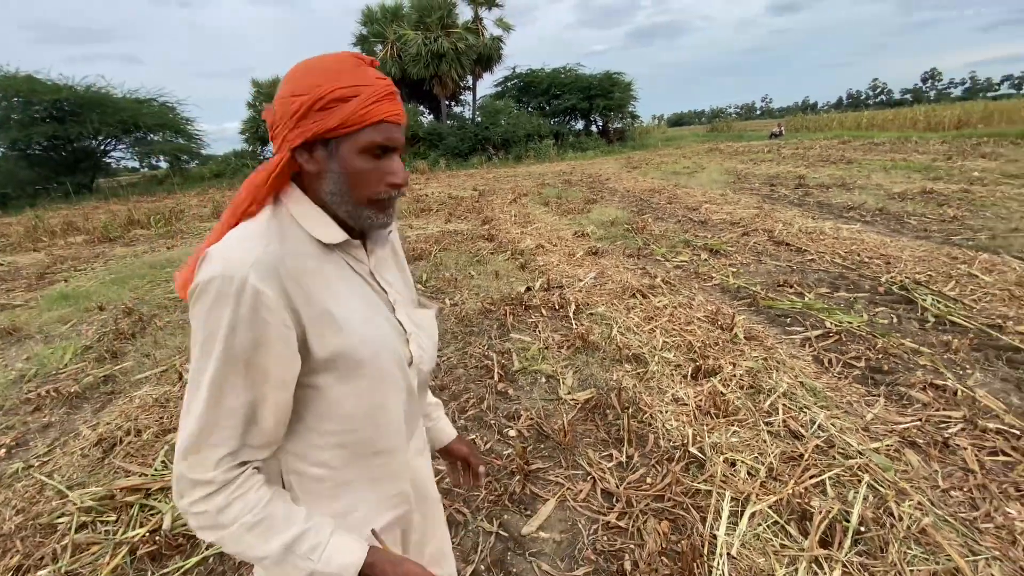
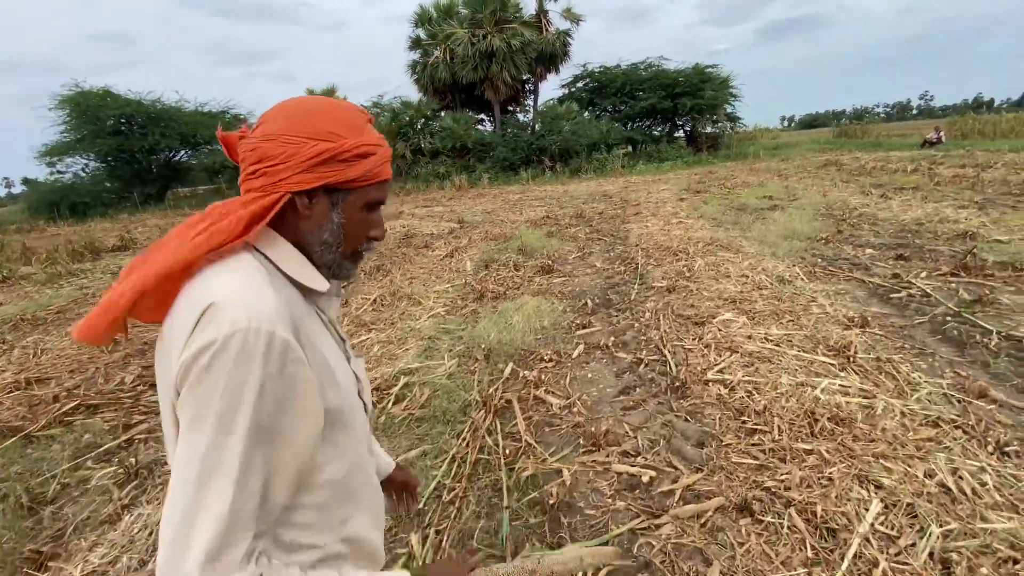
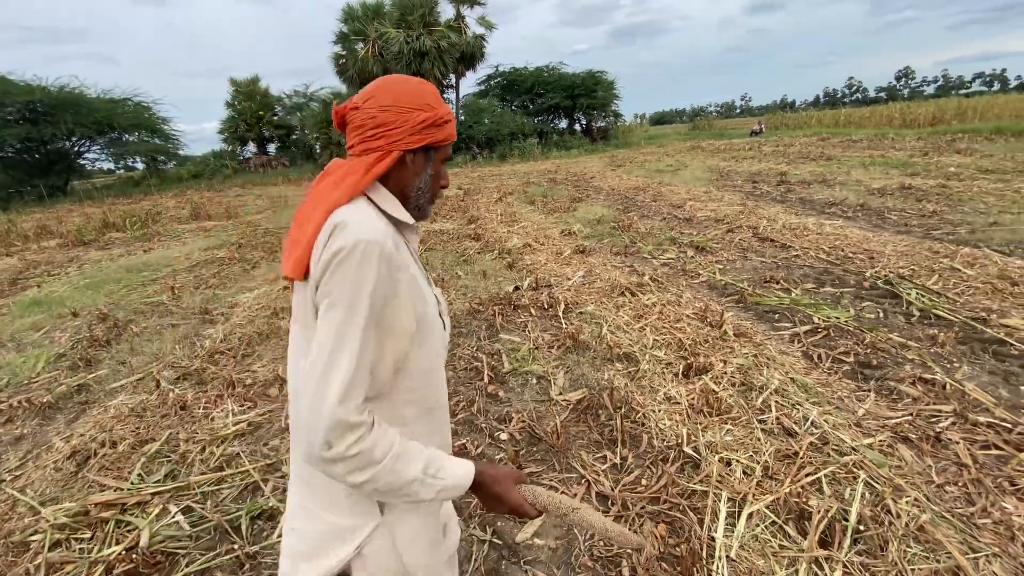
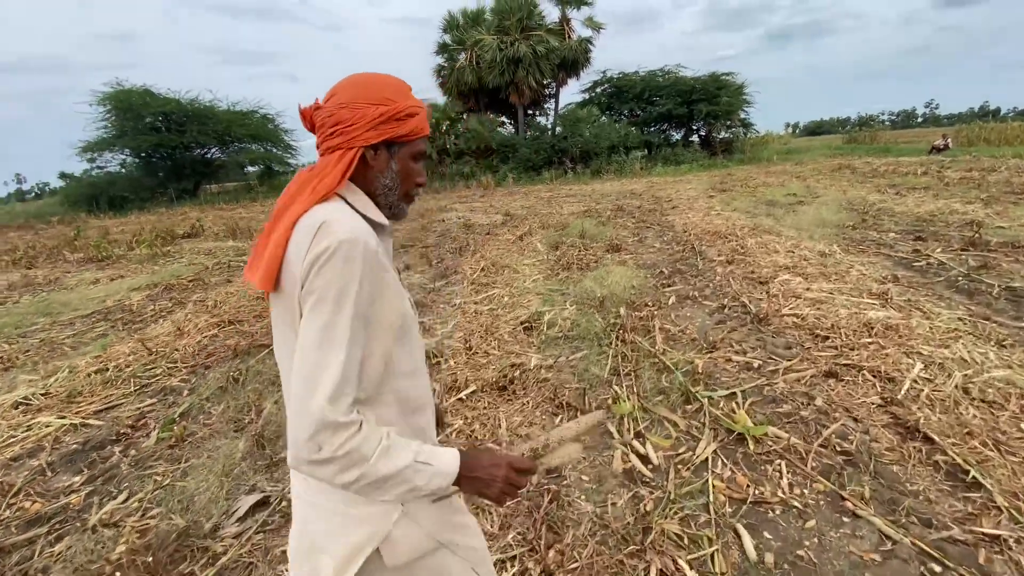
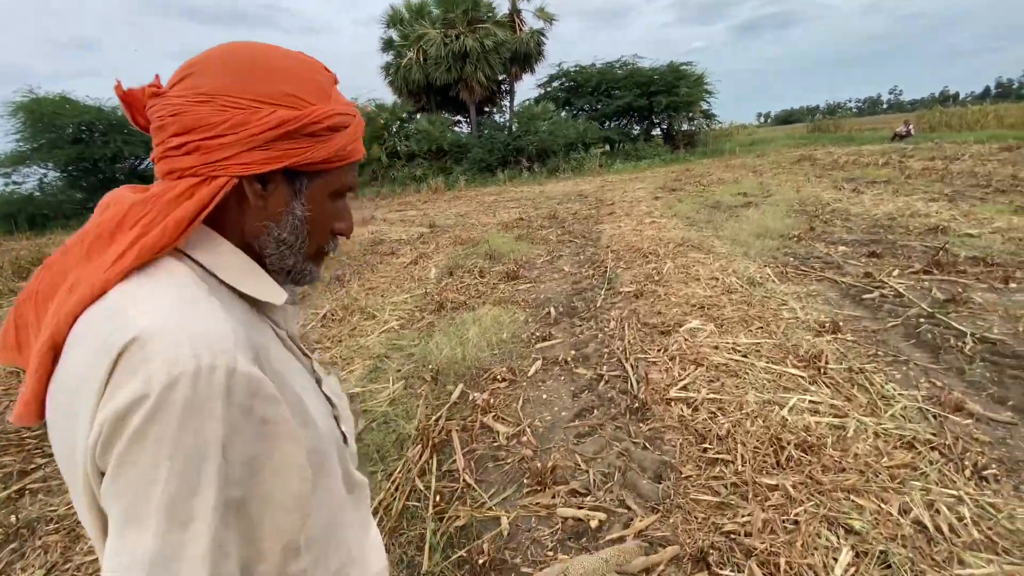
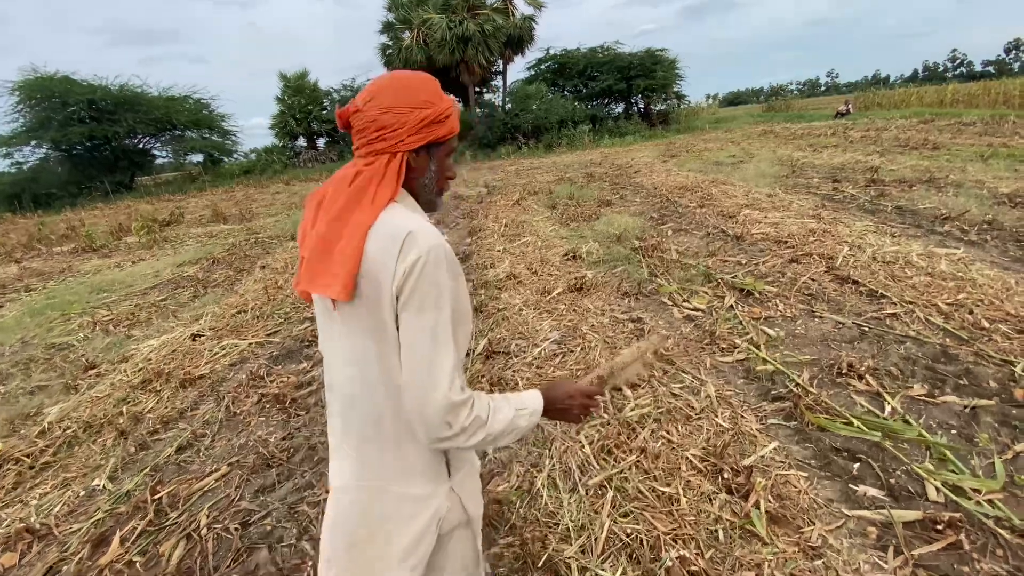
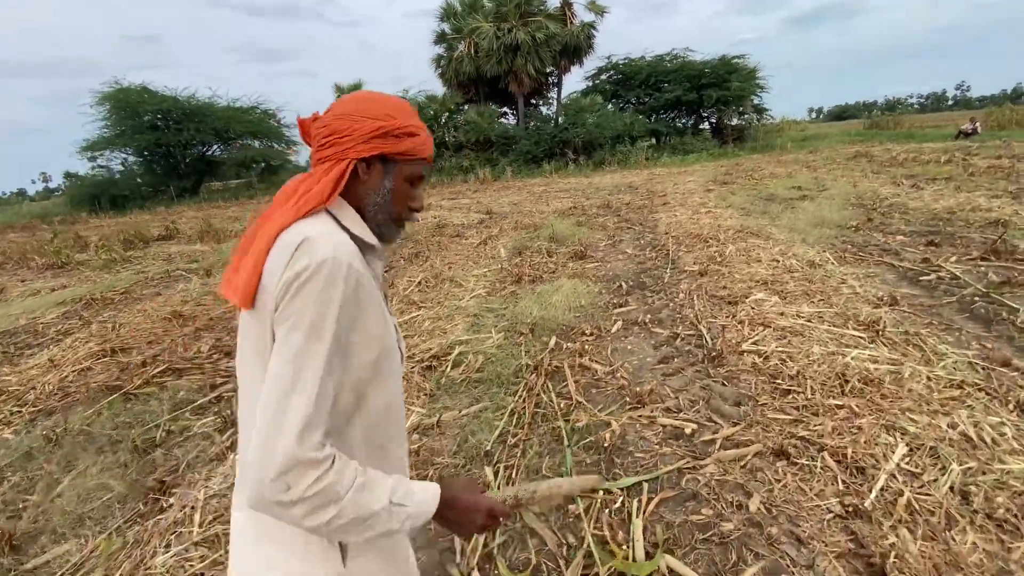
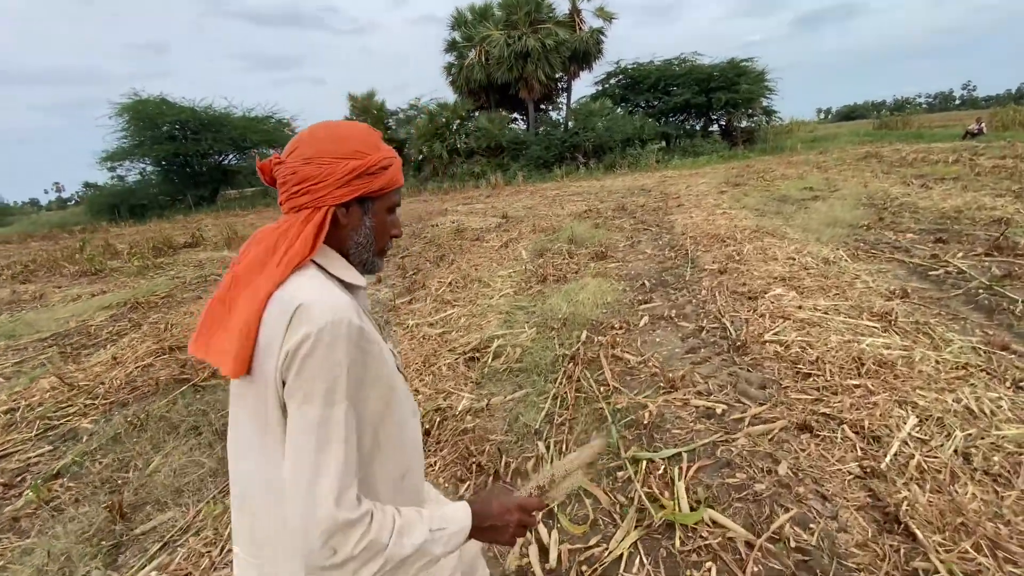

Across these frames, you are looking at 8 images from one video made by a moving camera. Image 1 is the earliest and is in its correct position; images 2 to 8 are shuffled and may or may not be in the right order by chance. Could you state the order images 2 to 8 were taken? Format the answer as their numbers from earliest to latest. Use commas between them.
3, 6, 4, 8, 7, 2, 5
